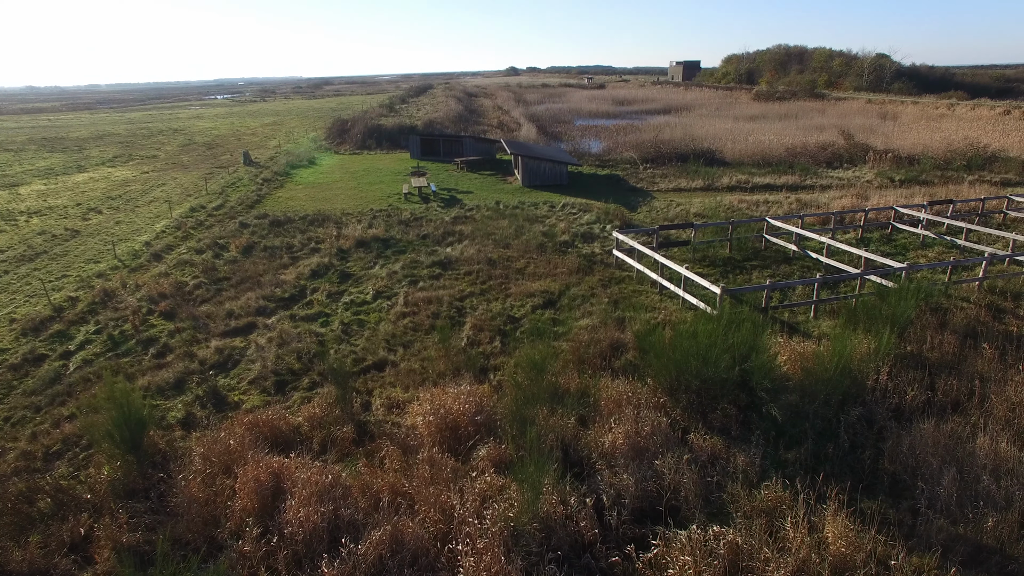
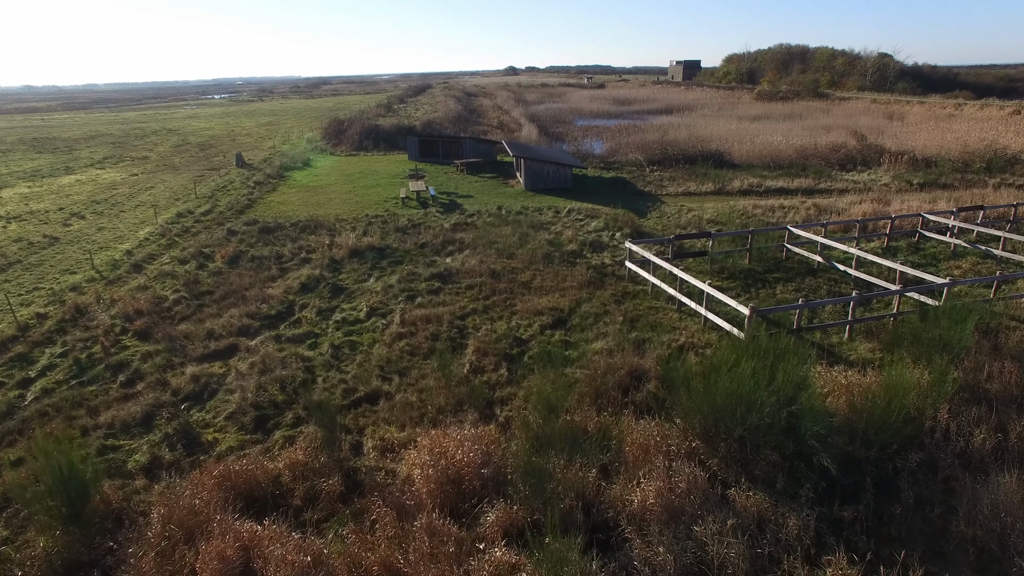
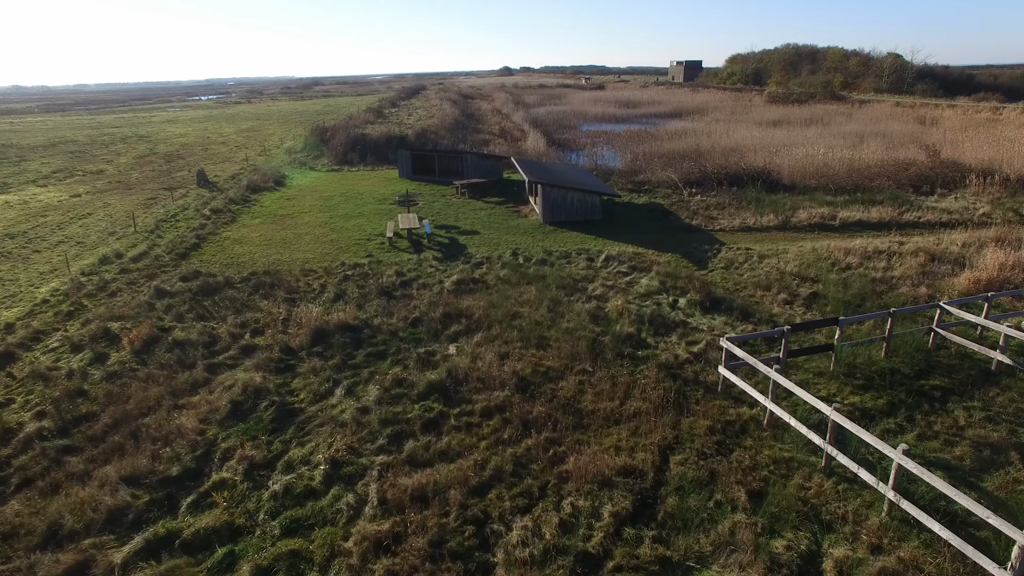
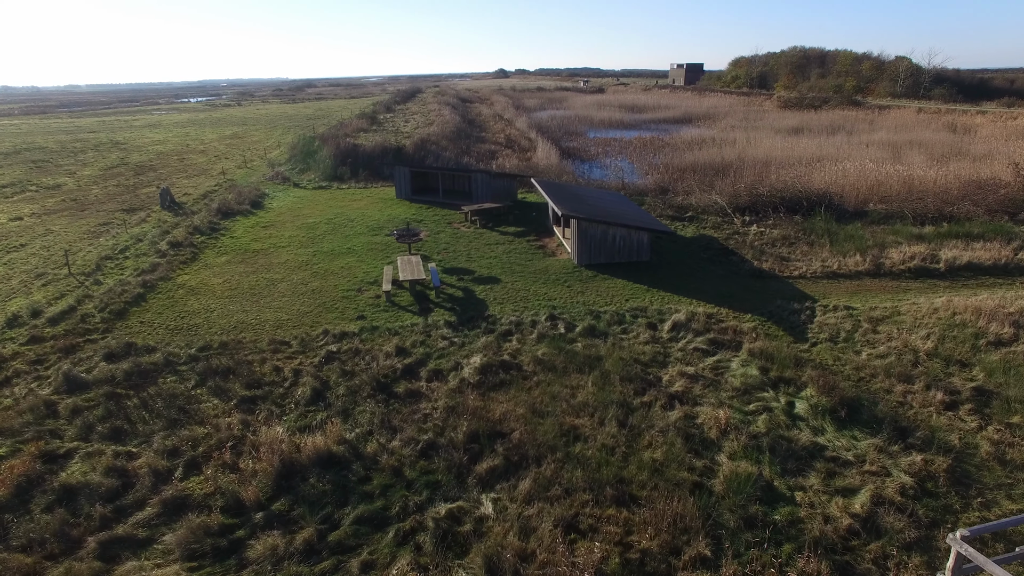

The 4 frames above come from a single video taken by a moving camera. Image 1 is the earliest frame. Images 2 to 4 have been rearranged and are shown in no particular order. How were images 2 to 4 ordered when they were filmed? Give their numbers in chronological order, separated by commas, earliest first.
2, 3, 4
